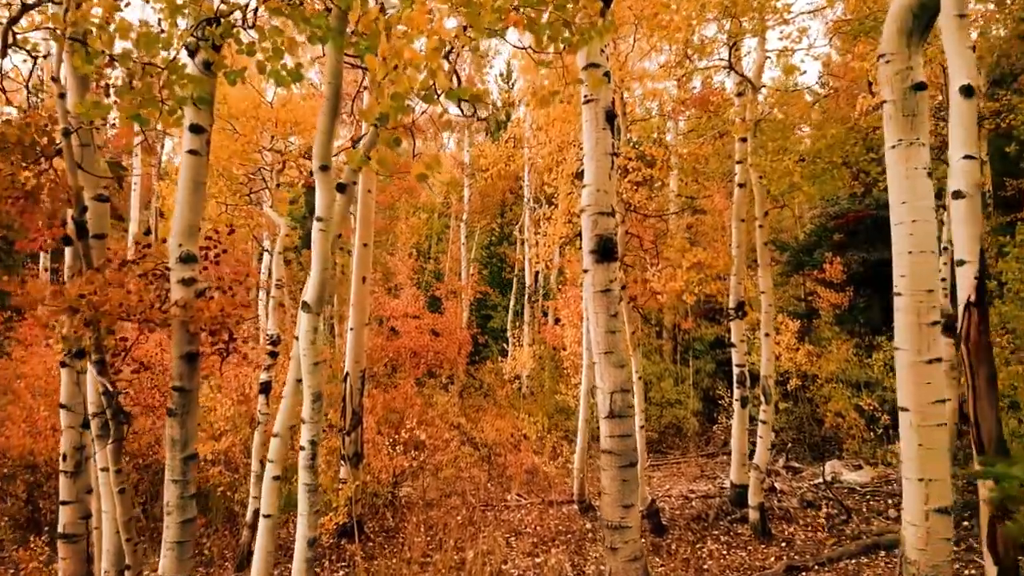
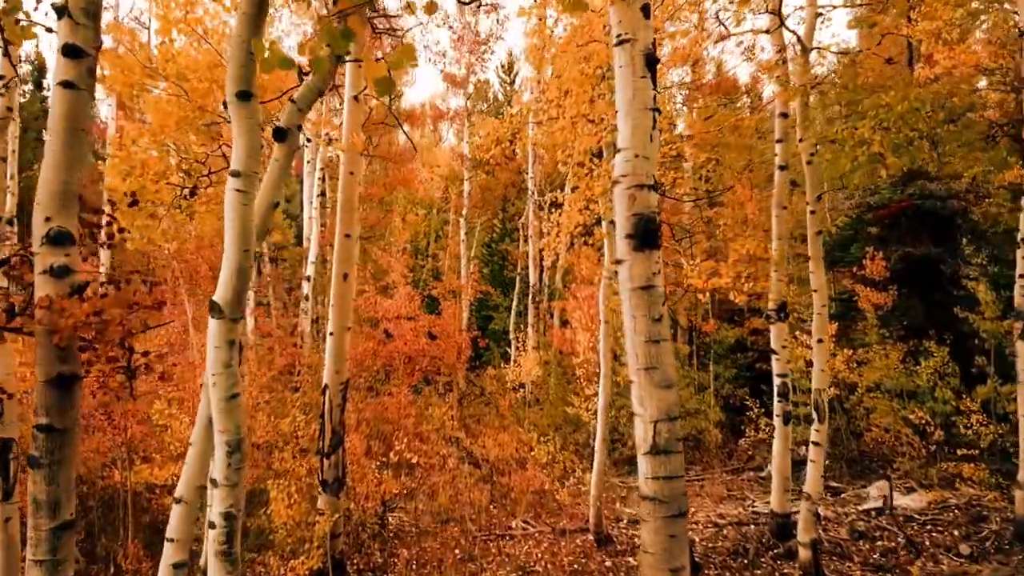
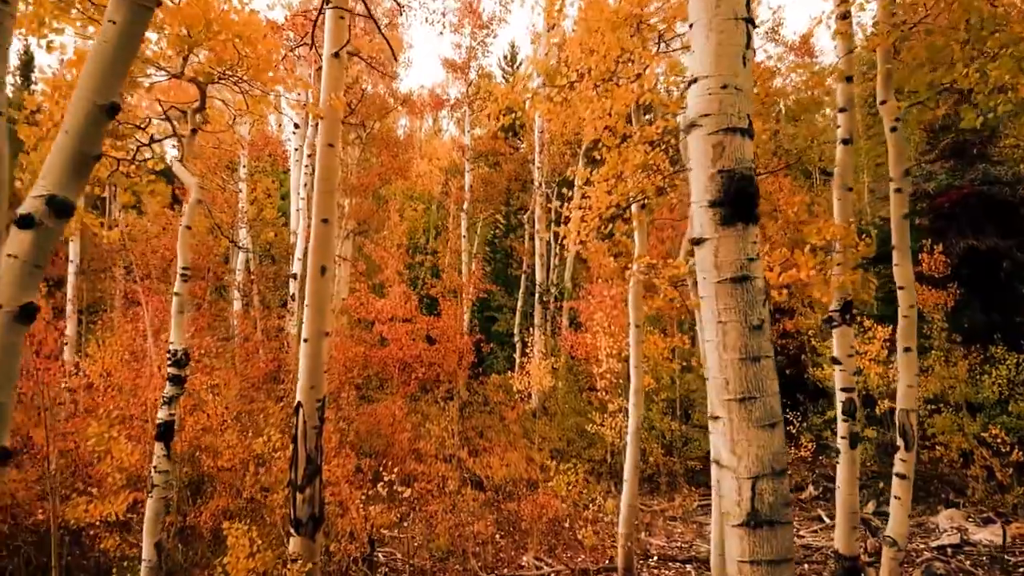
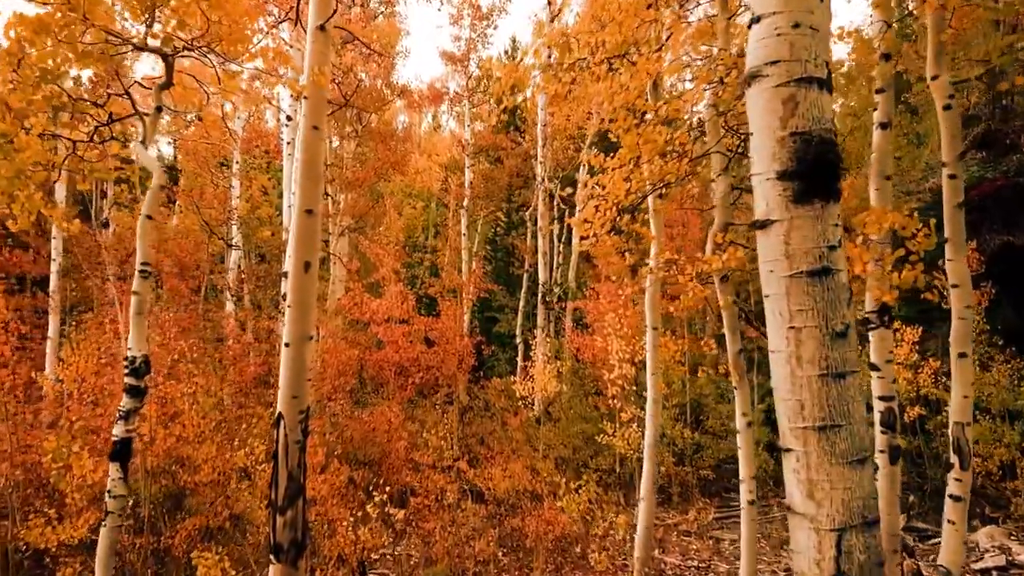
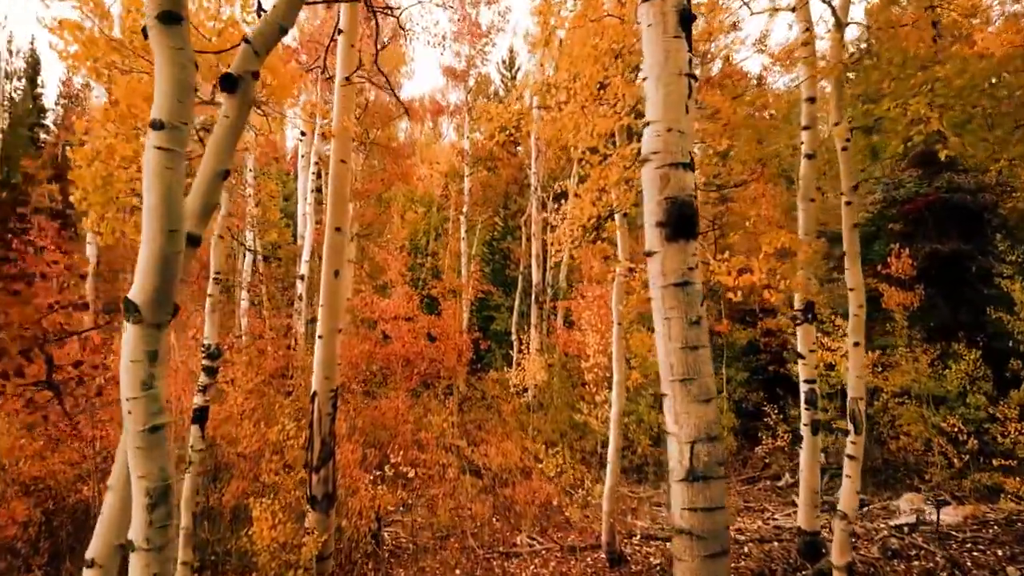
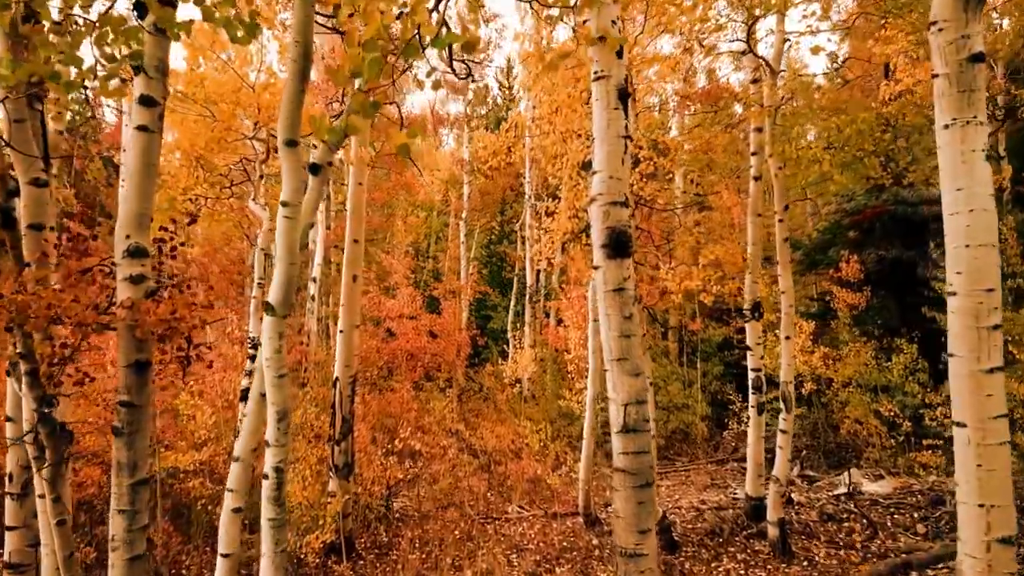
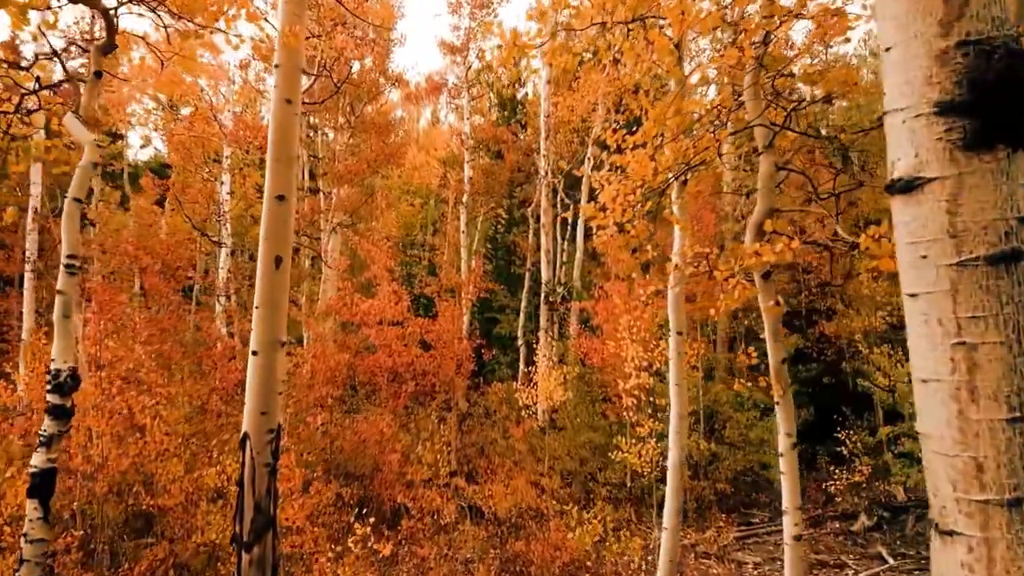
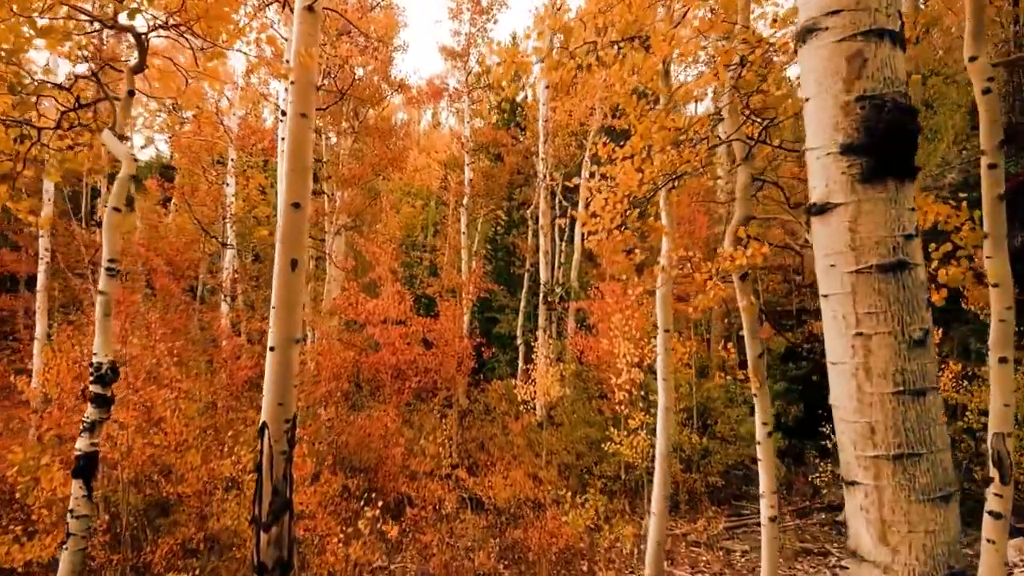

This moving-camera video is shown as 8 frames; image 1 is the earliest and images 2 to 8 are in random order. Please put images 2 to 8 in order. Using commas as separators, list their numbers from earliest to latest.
6, 2, 5, 3, 4, 8, 7
